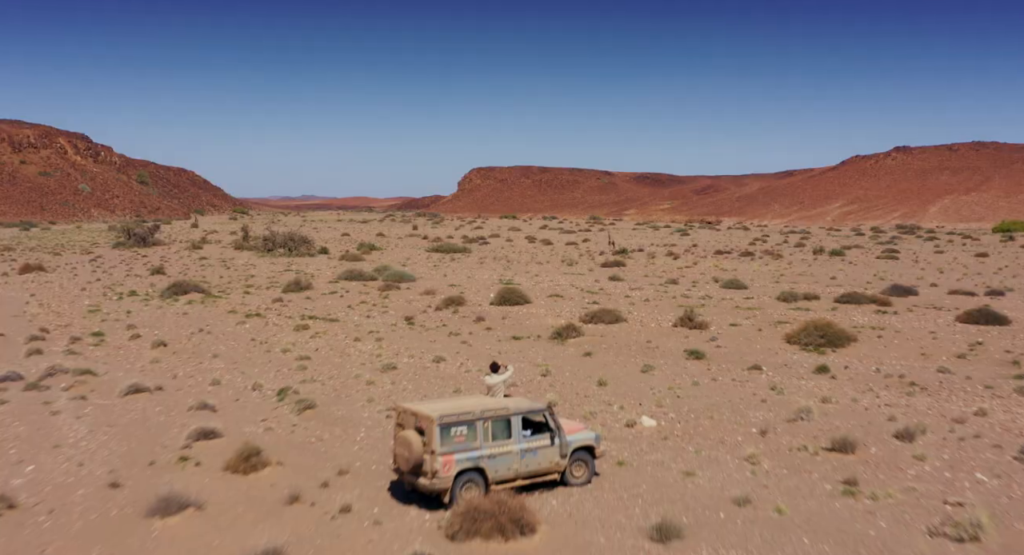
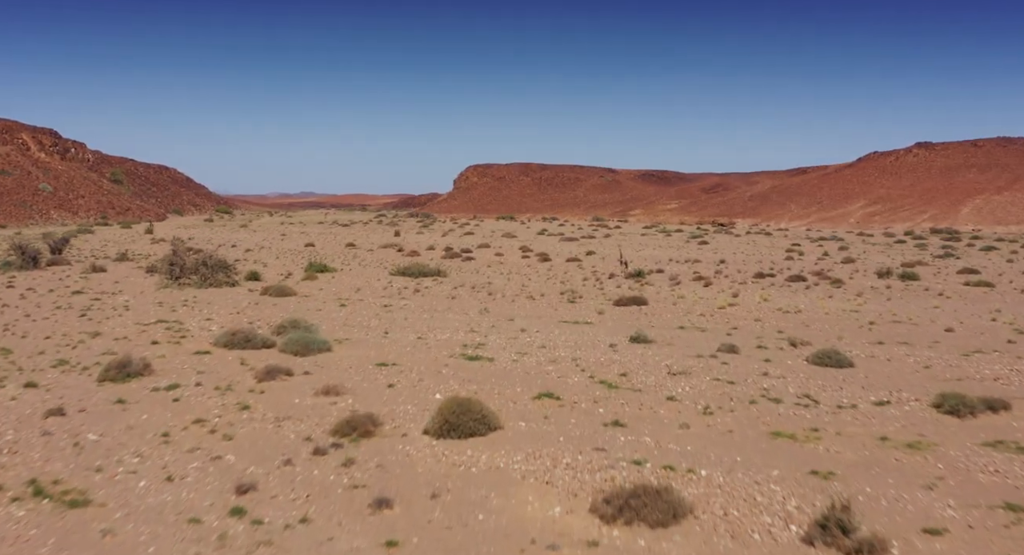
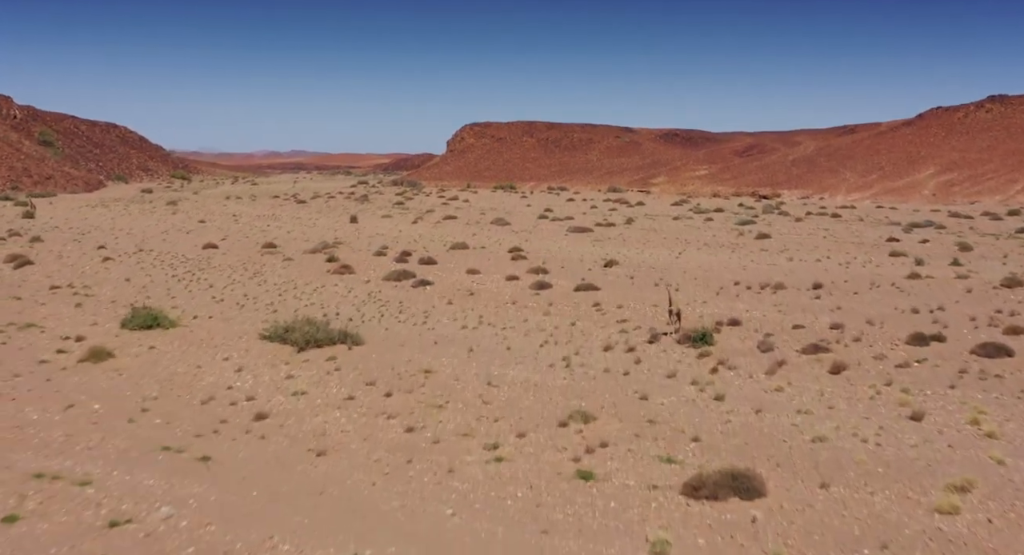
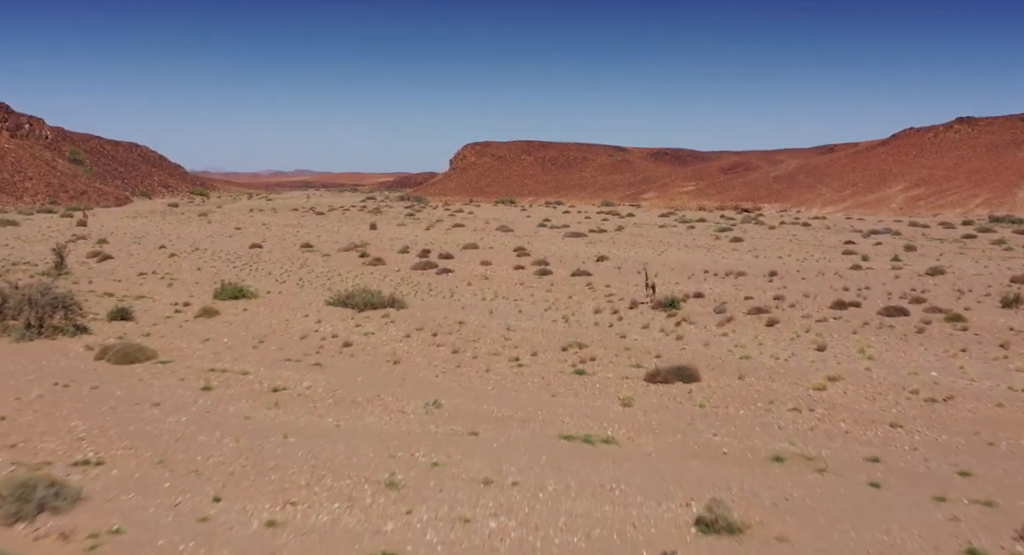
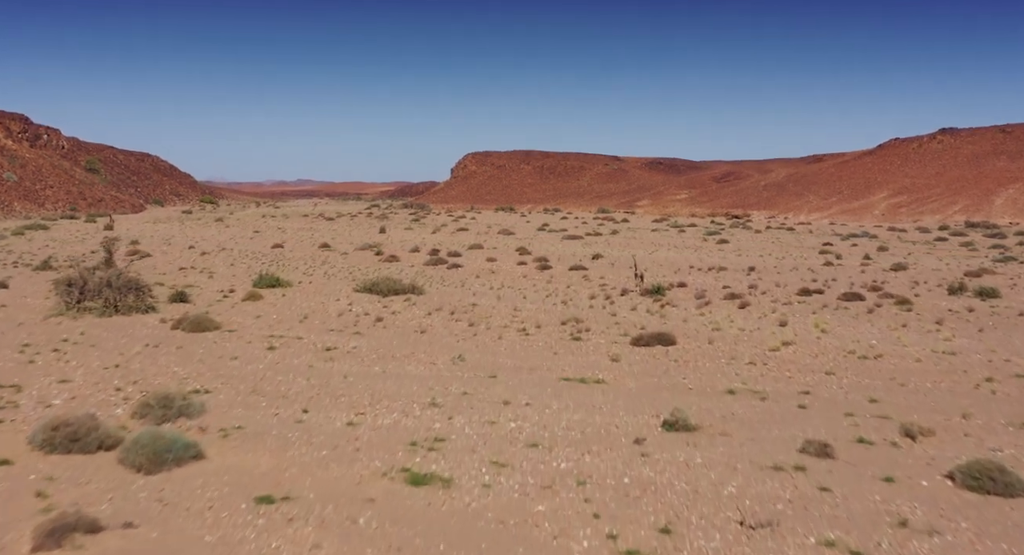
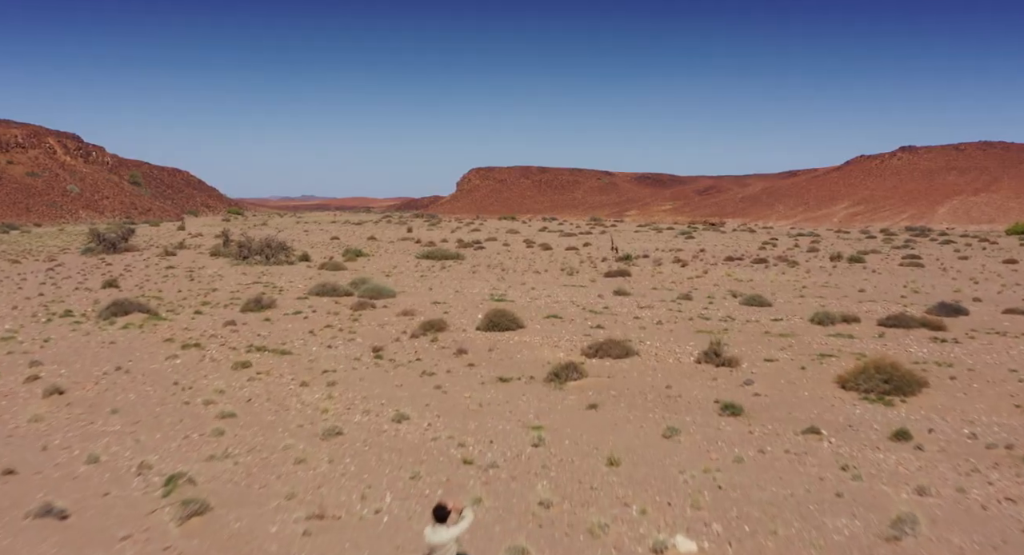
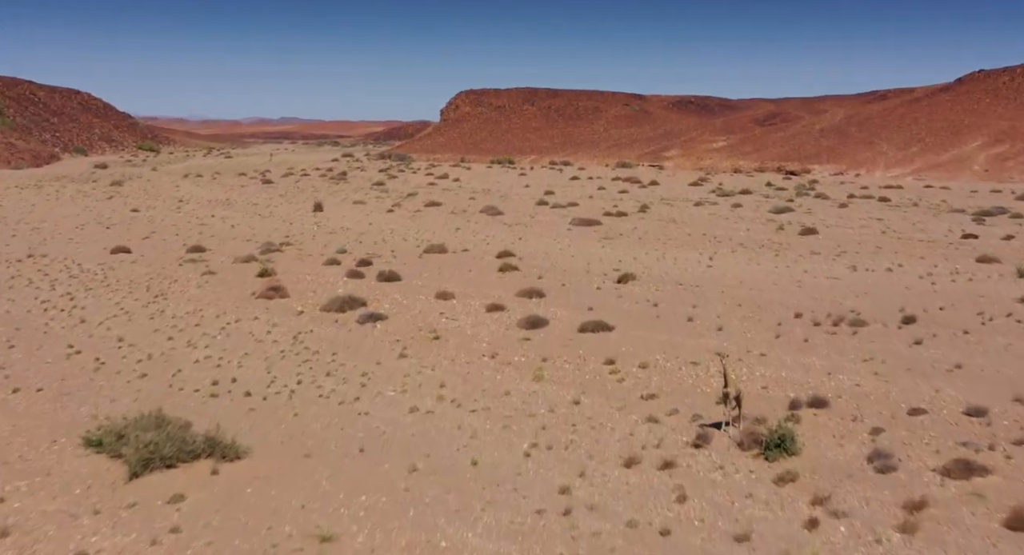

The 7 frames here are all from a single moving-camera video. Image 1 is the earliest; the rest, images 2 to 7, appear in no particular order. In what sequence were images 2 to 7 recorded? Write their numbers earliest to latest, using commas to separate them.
6, 2, 5, 4, 3, 7
